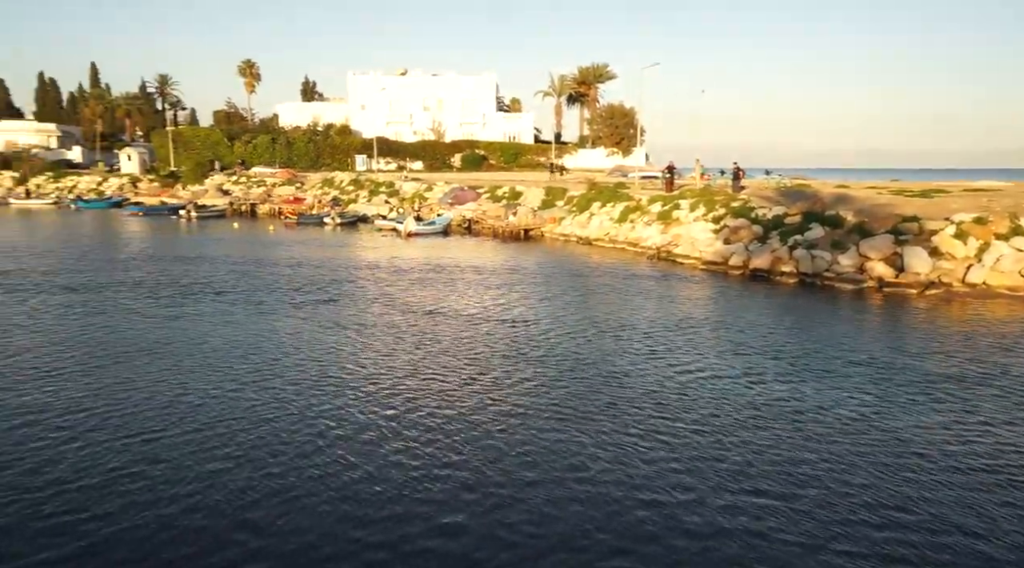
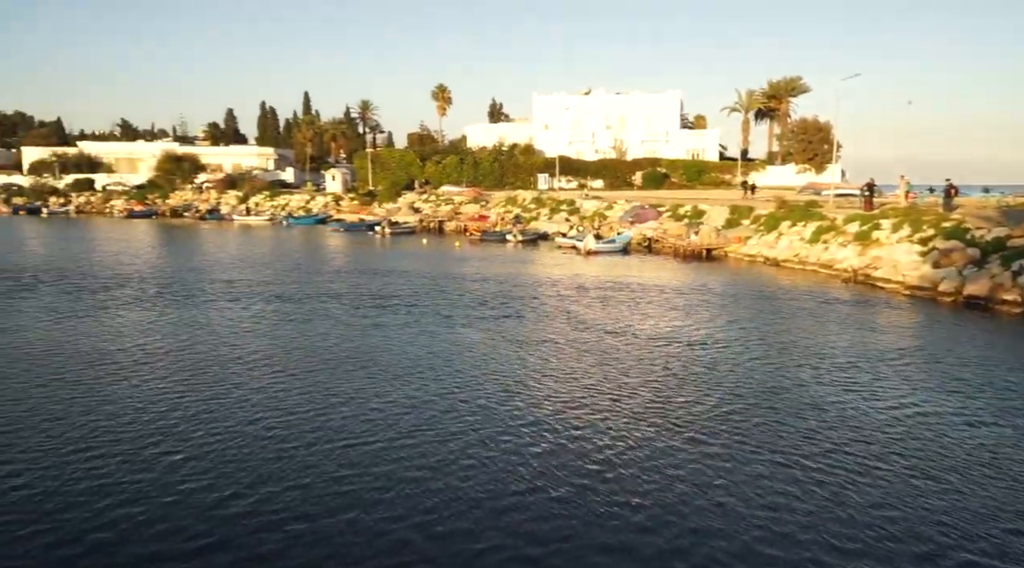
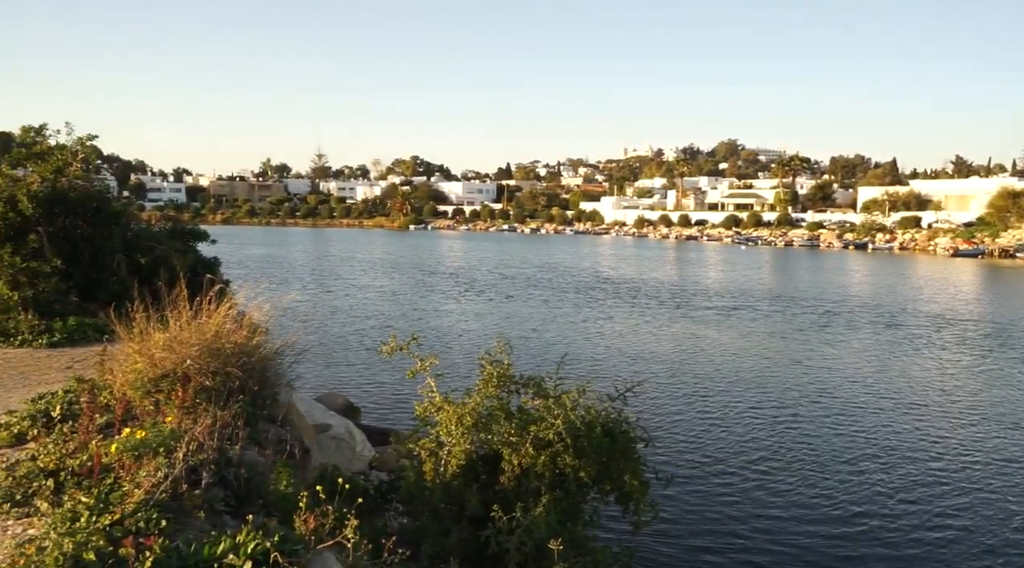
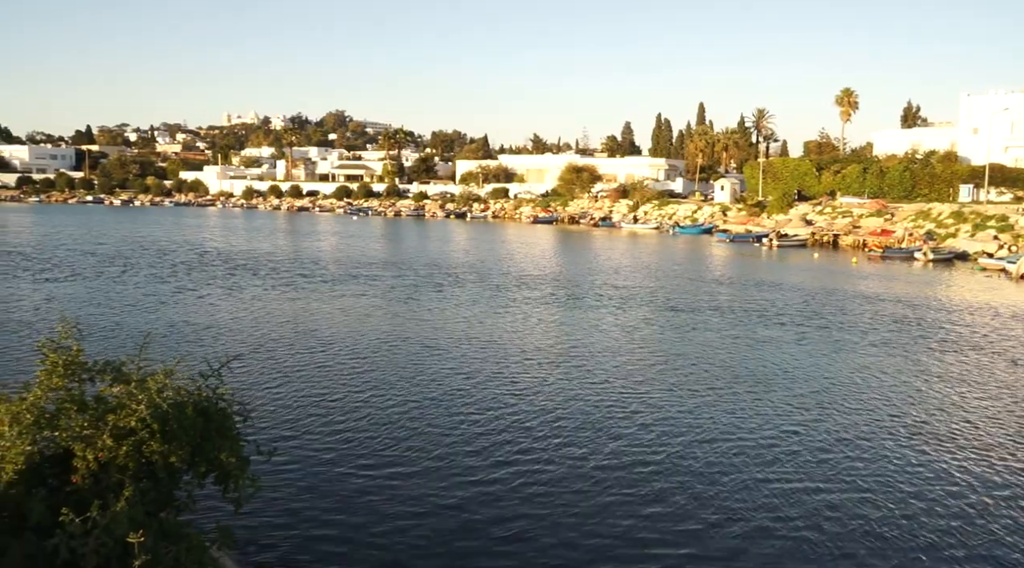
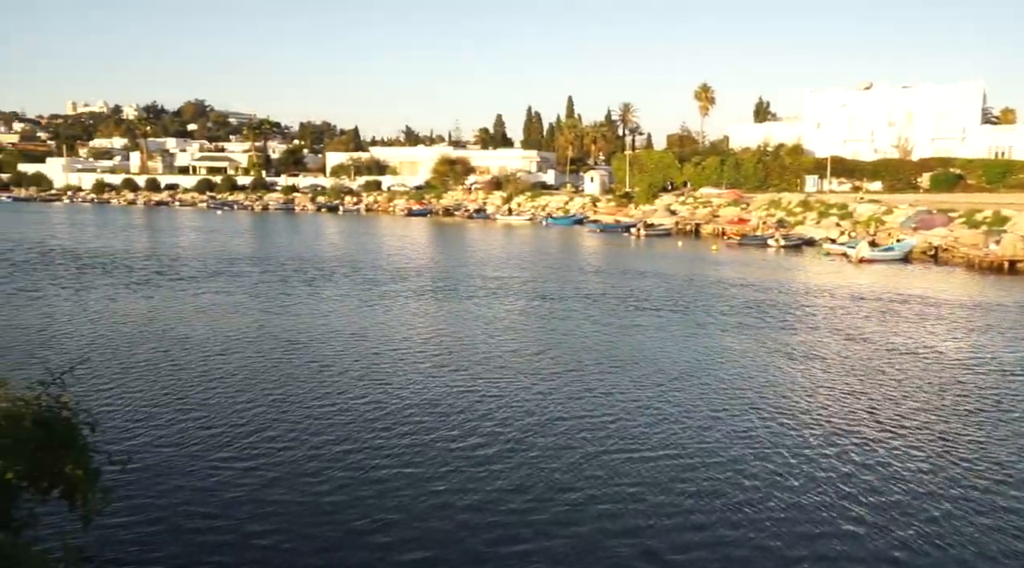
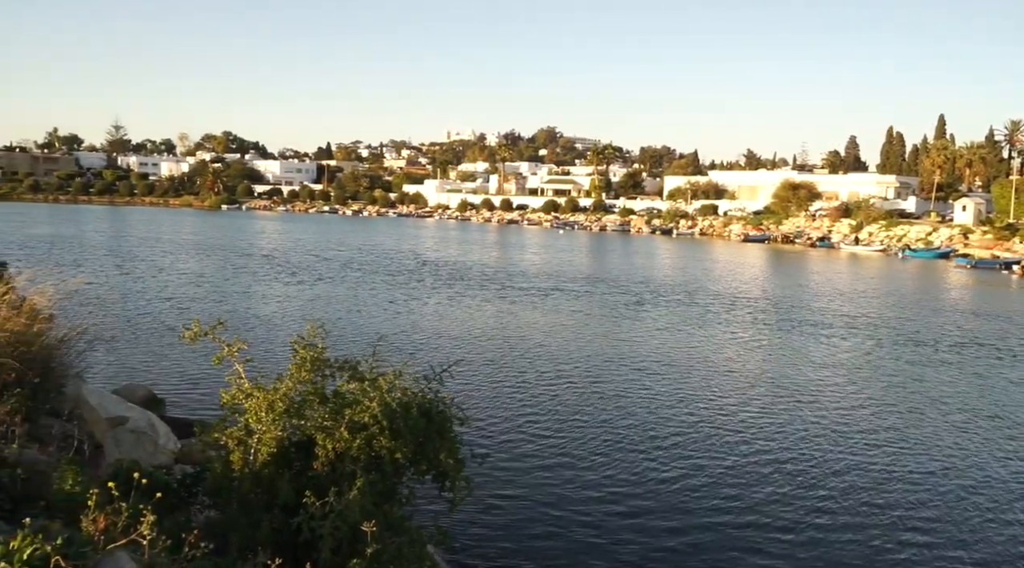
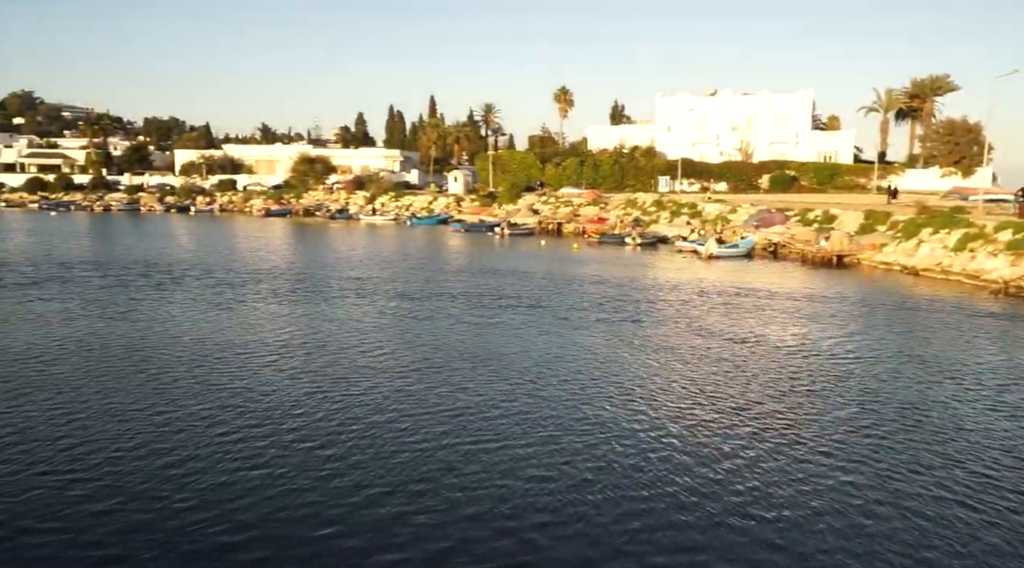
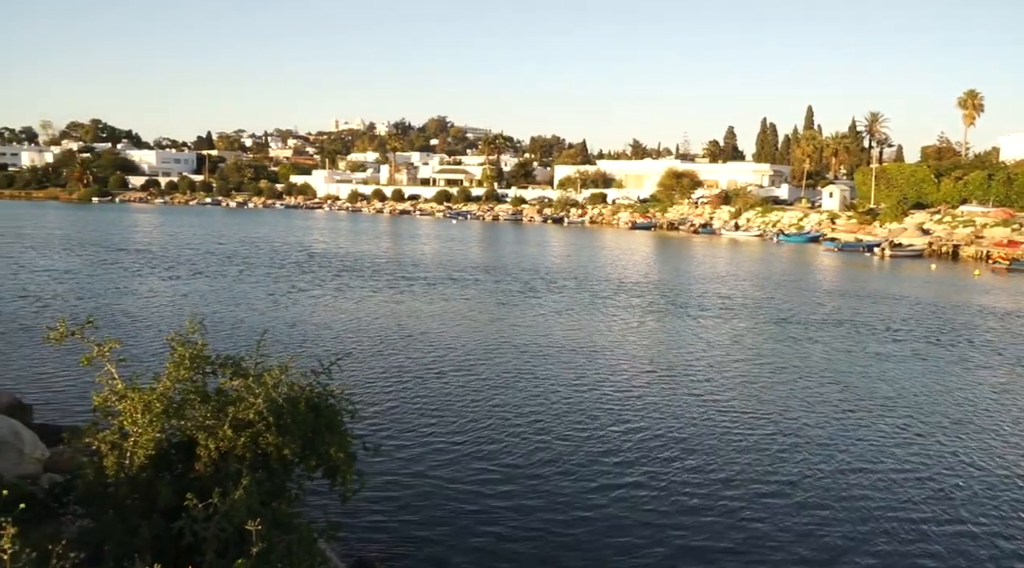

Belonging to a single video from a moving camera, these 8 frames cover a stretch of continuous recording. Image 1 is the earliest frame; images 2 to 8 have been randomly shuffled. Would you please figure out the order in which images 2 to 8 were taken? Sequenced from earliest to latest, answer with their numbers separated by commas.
2, 7, 5, 4, 8, 6, 3
